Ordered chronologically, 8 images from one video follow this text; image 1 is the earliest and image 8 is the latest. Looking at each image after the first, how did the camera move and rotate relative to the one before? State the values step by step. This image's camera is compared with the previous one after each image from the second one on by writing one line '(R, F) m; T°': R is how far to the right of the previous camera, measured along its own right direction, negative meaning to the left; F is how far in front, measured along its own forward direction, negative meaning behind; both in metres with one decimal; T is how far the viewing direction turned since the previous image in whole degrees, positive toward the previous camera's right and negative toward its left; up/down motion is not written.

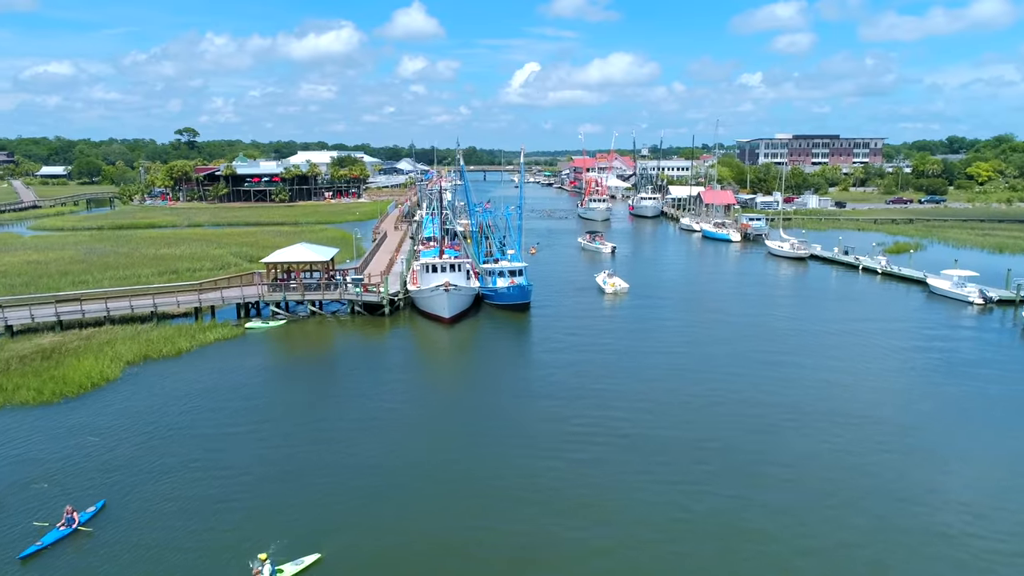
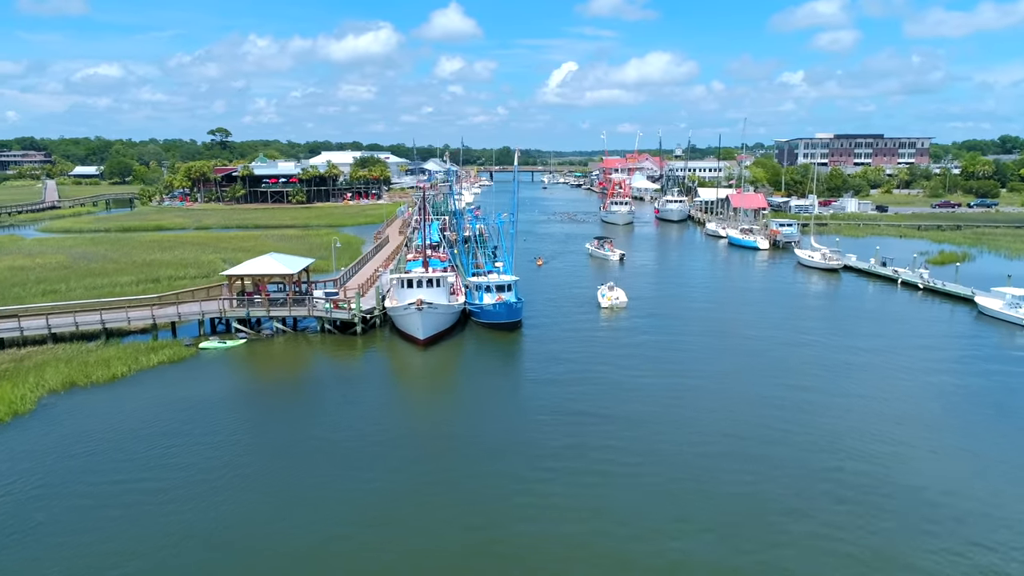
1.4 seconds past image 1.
(+2.3, +3.8) m; -3°
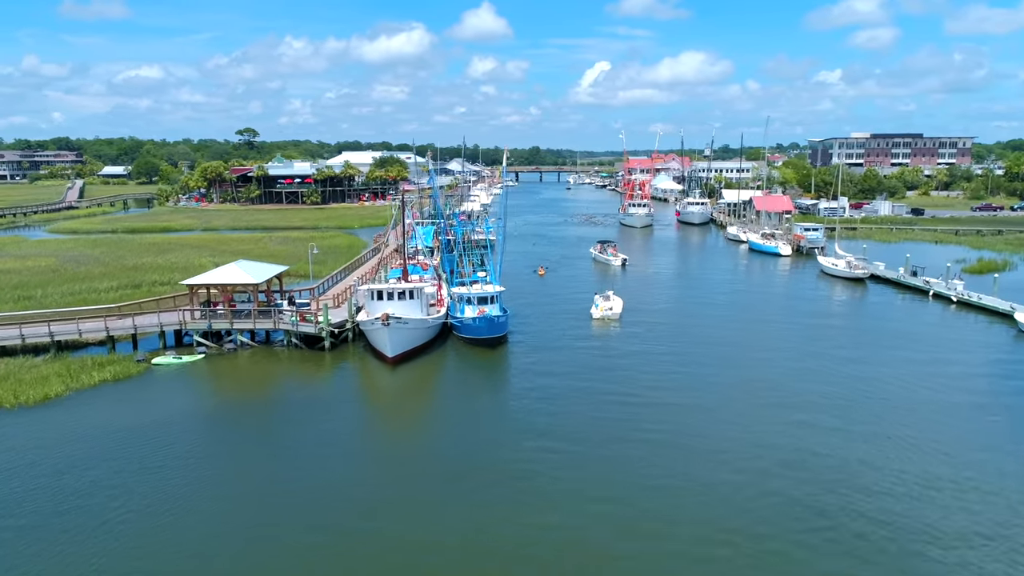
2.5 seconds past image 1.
(+2.1, +2.8) m; -2°
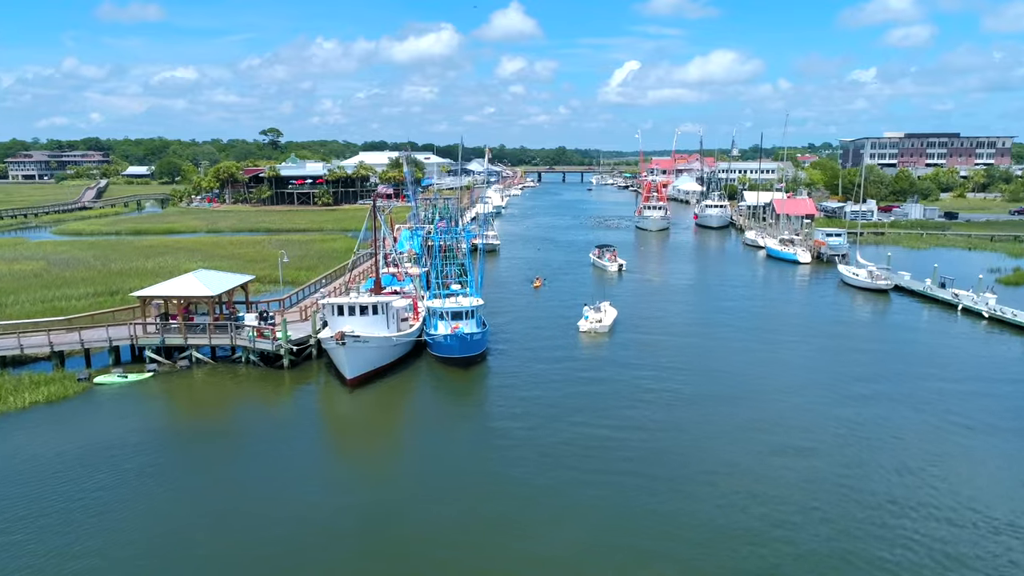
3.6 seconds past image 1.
(+2.1, +2.6) m; -2°
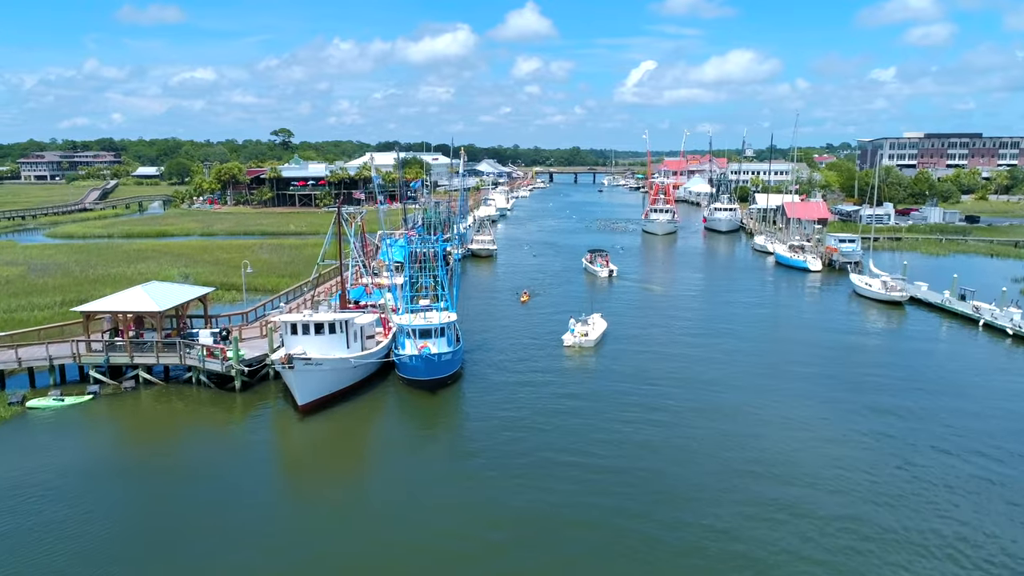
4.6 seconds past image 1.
(+1.6, +2.4) m; -1°
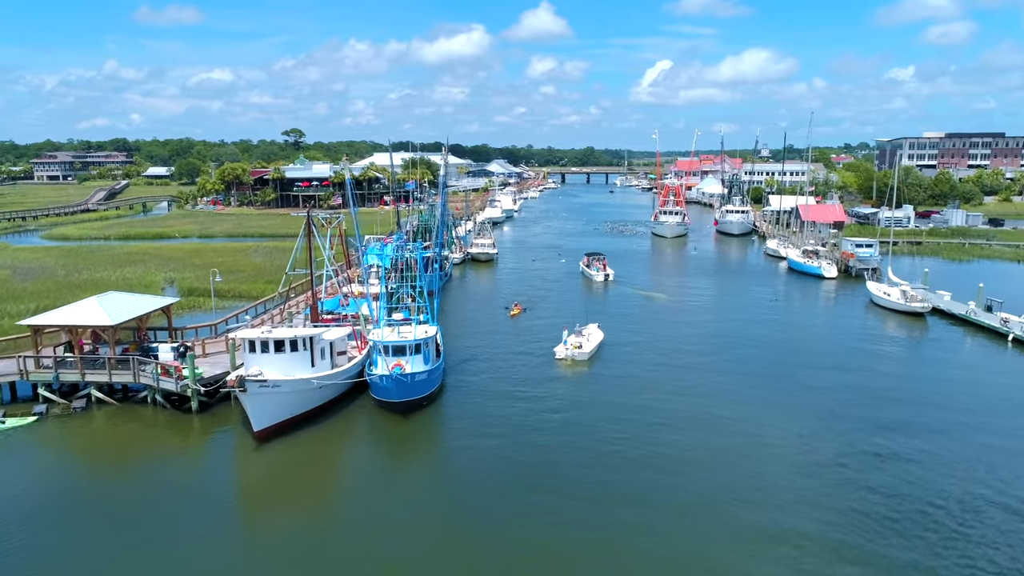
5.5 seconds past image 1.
(+1.1, +2.2) m; -1°
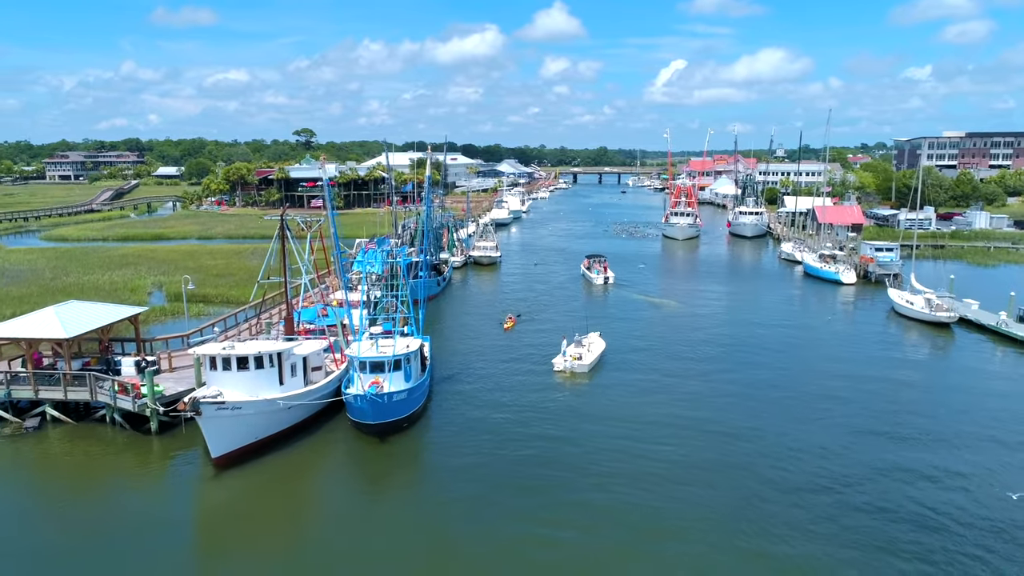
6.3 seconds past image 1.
(+0.8, +2.1) m; -1°
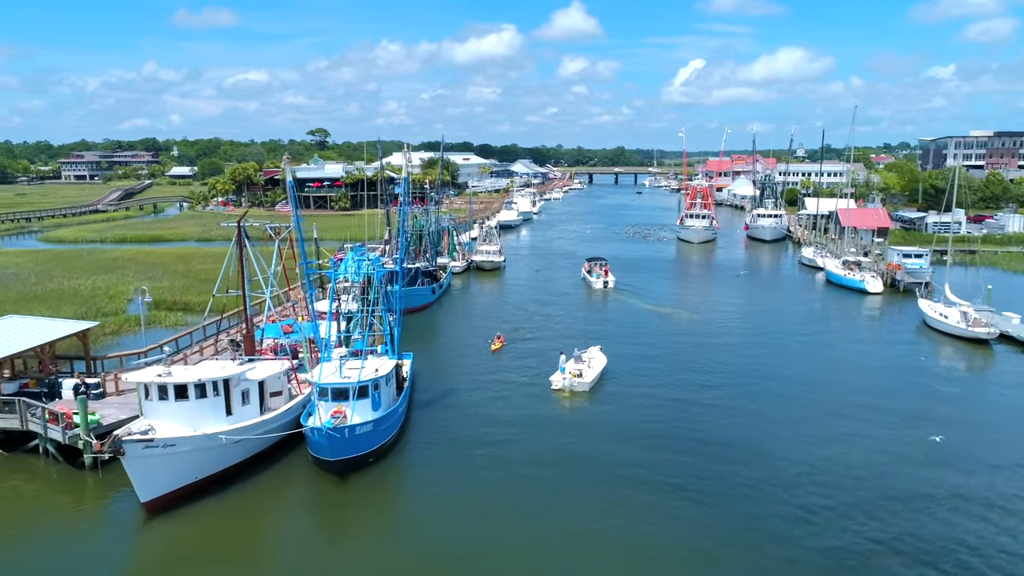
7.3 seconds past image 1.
(+1.0, +2.7) m; -1°
